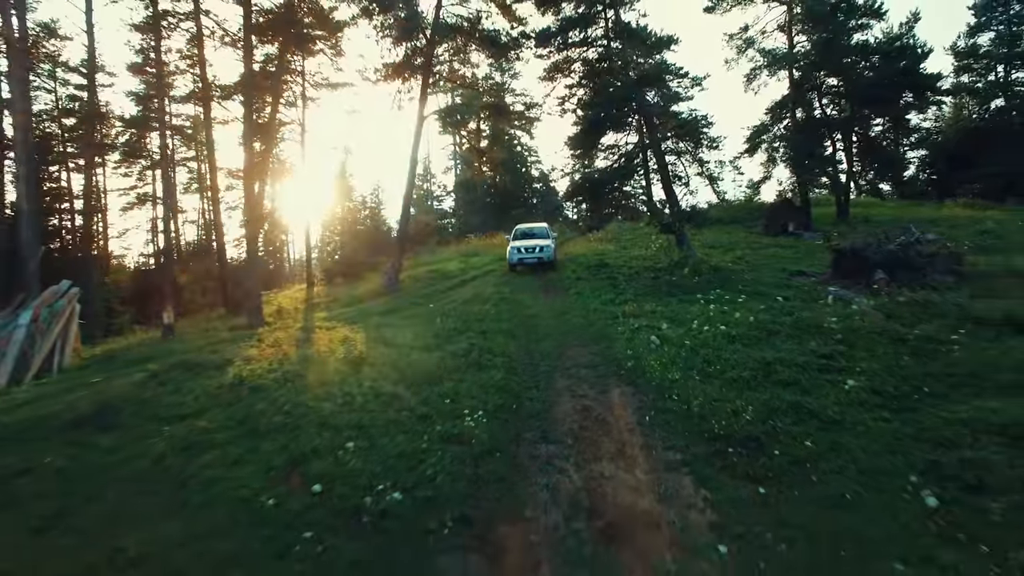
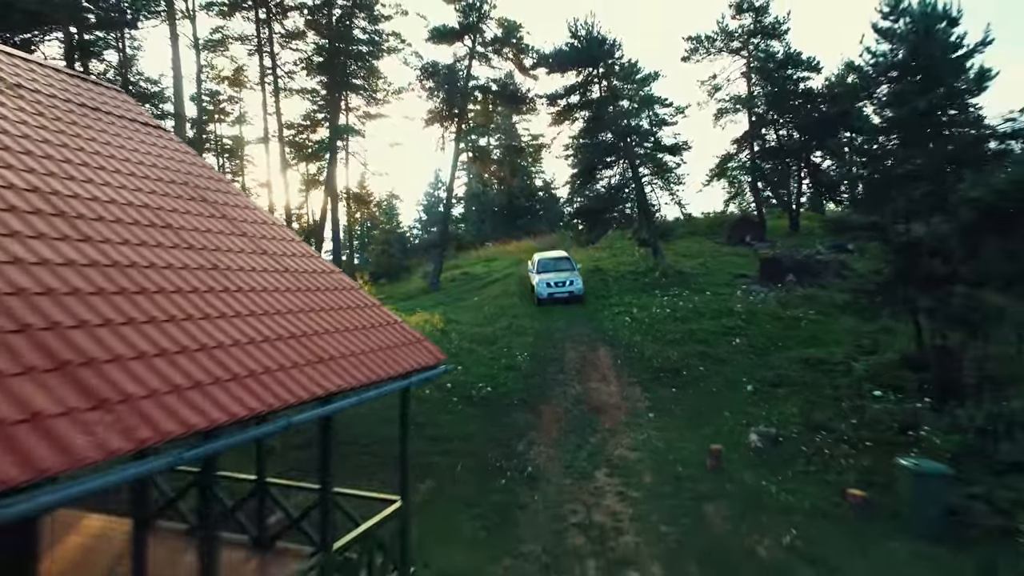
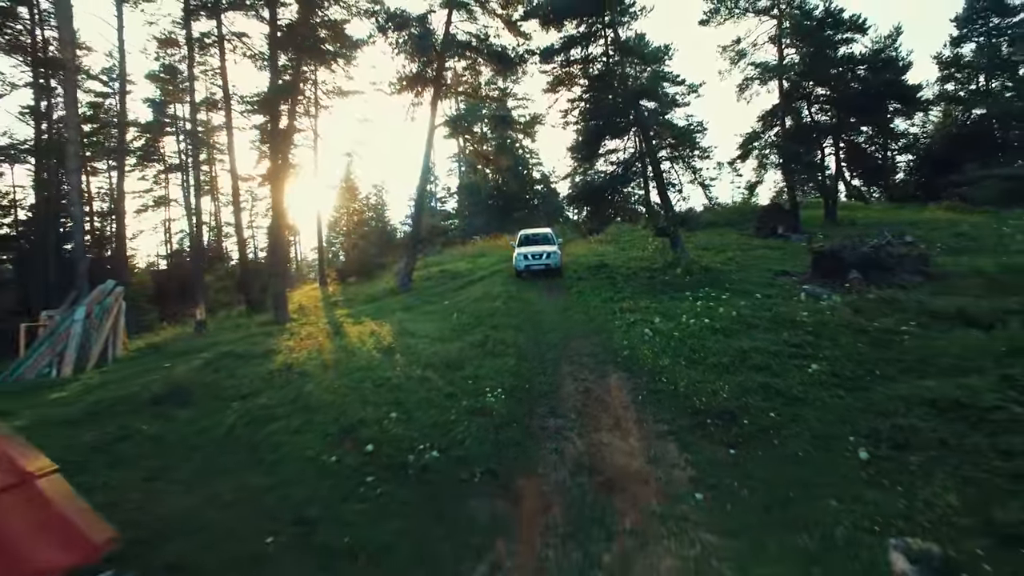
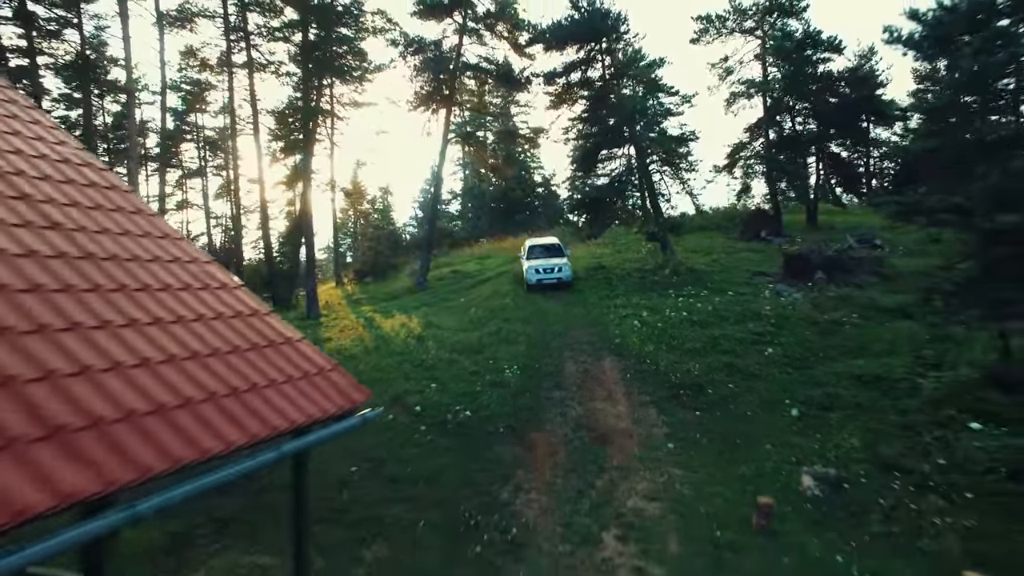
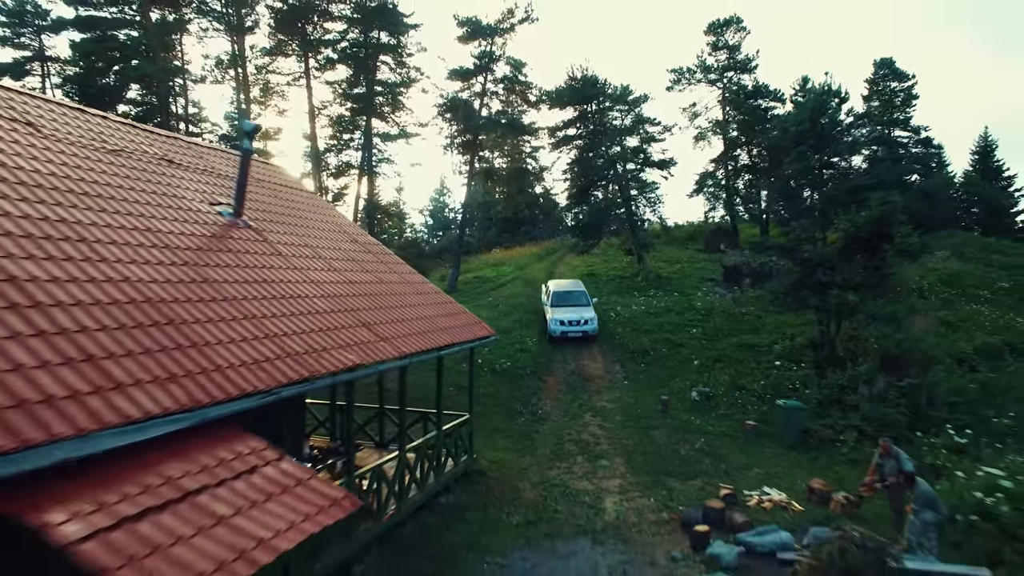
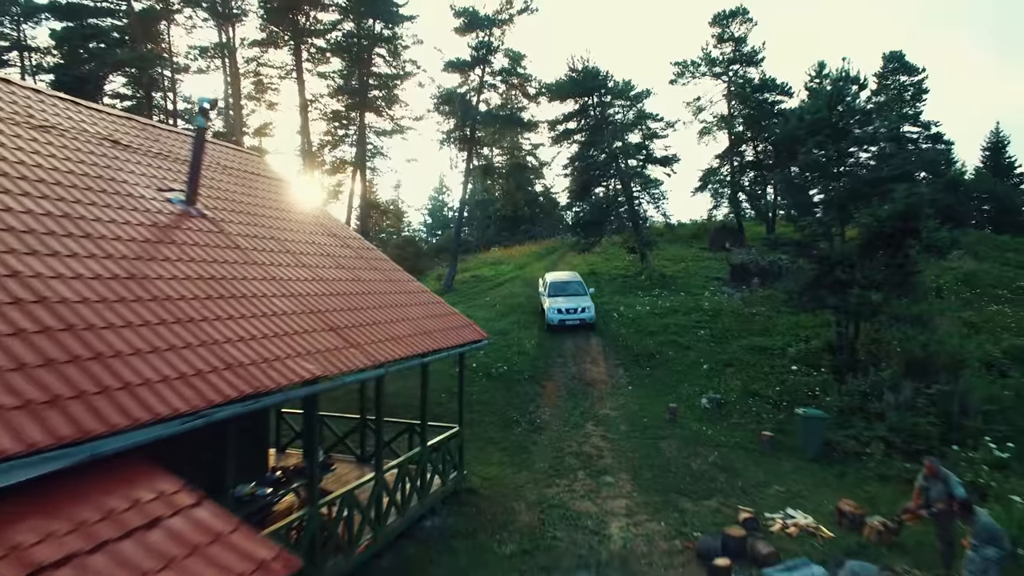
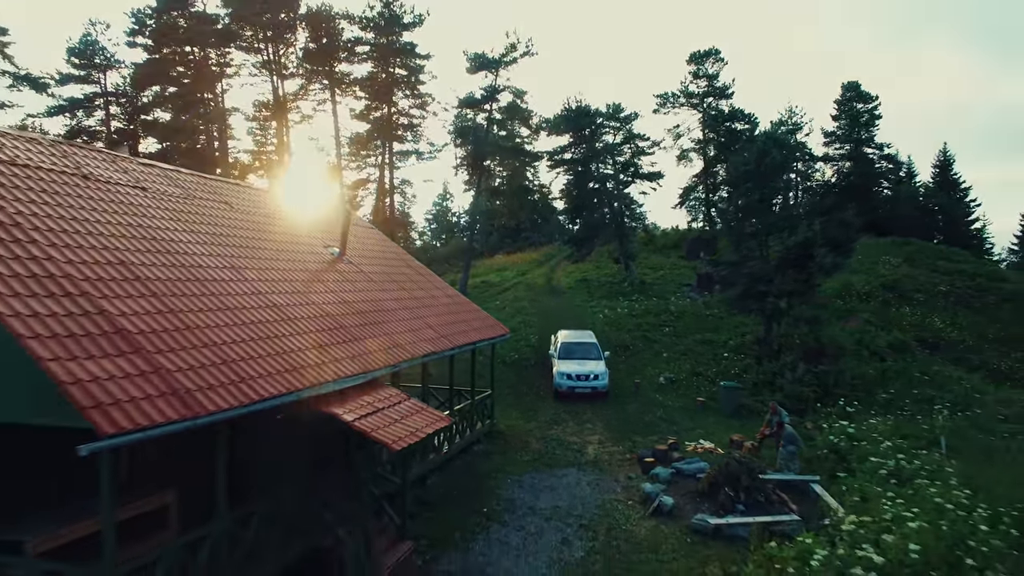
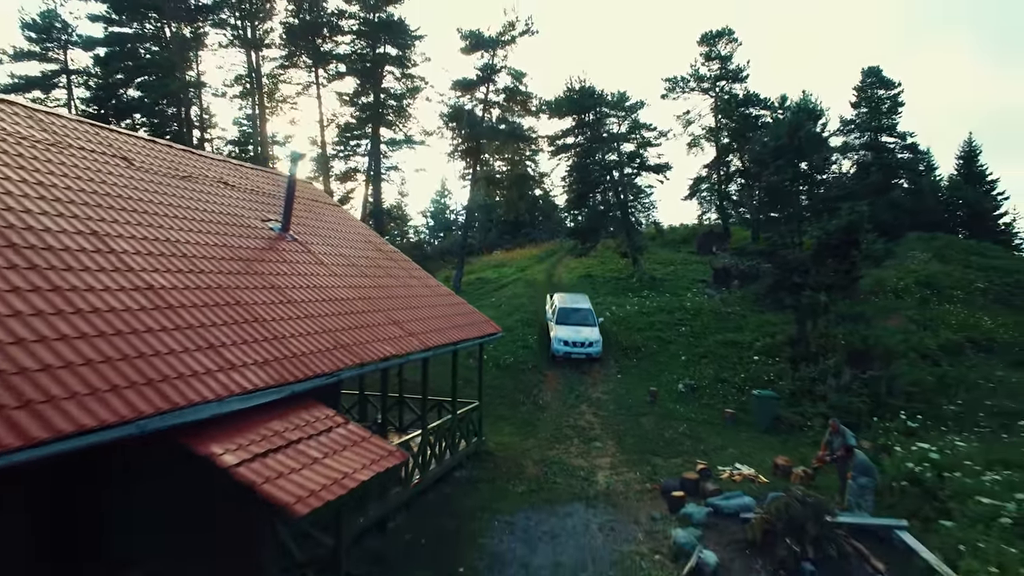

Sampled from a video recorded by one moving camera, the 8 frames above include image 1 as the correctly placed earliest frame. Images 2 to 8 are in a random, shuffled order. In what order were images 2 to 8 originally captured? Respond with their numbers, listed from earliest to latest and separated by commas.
3, 4, 2, 6, 5, 8, 7
